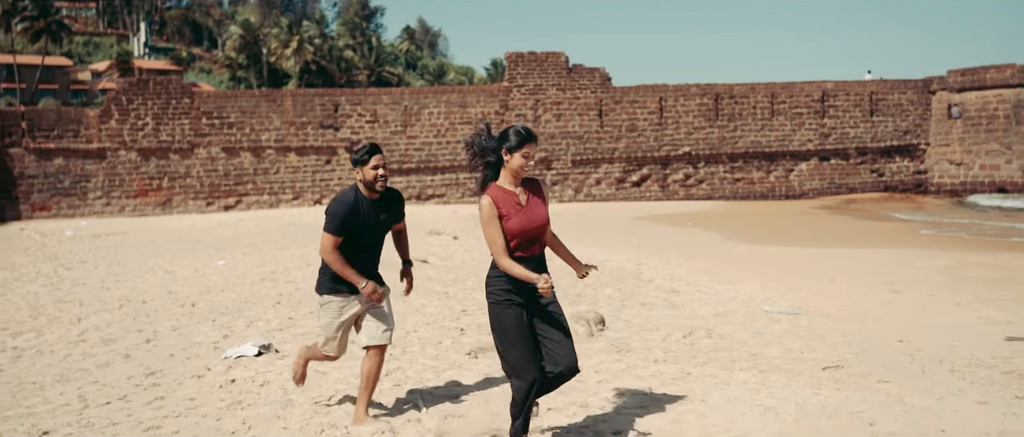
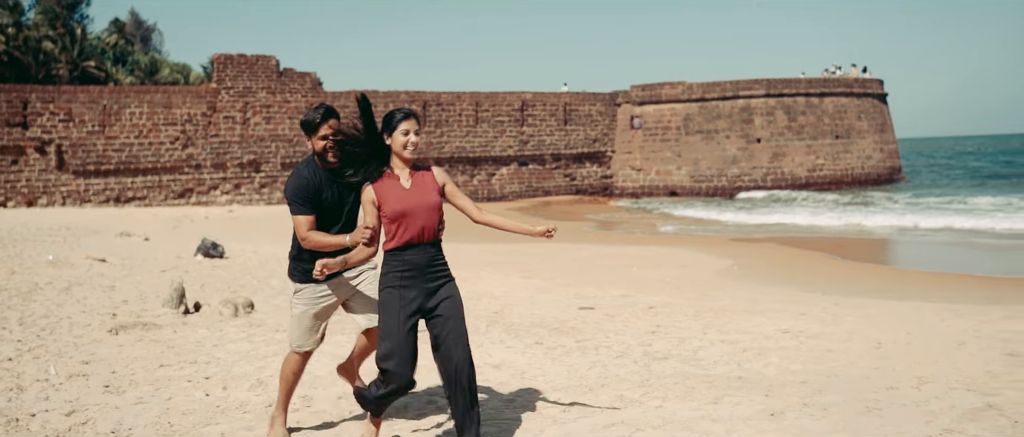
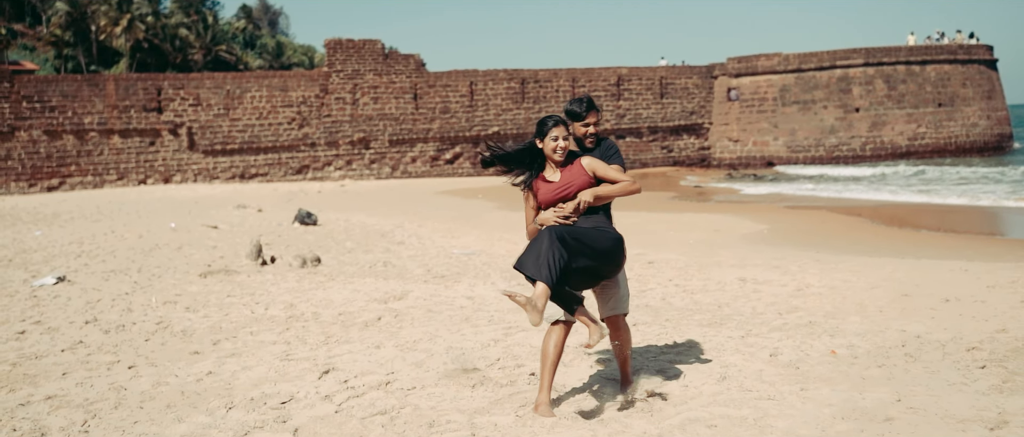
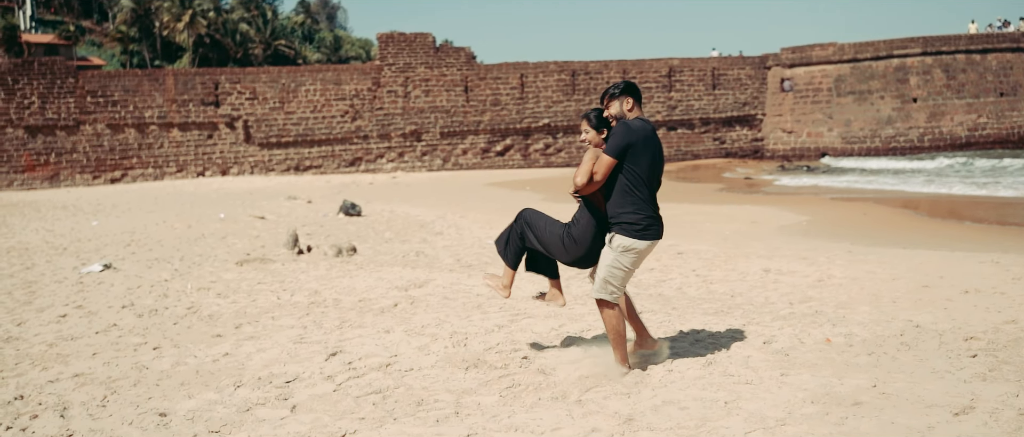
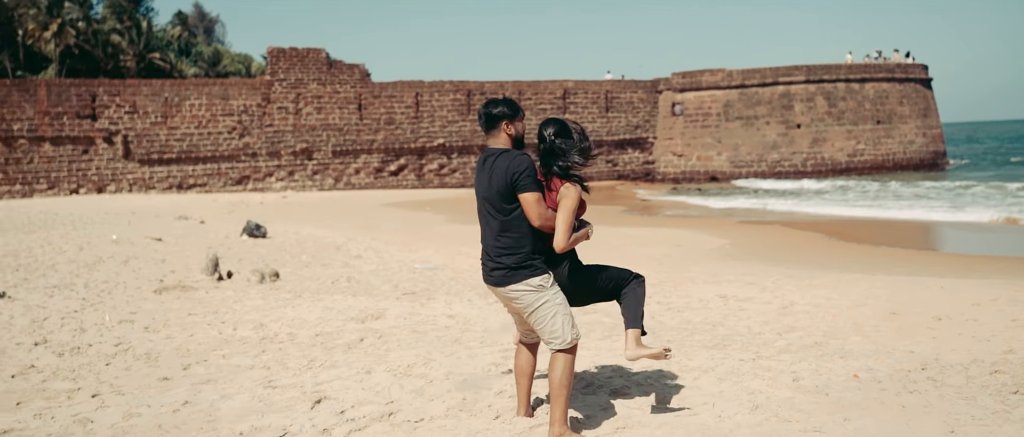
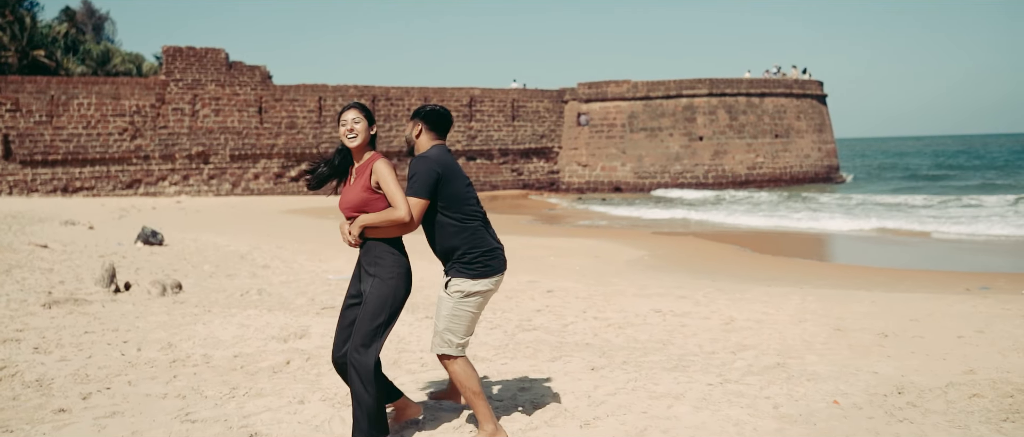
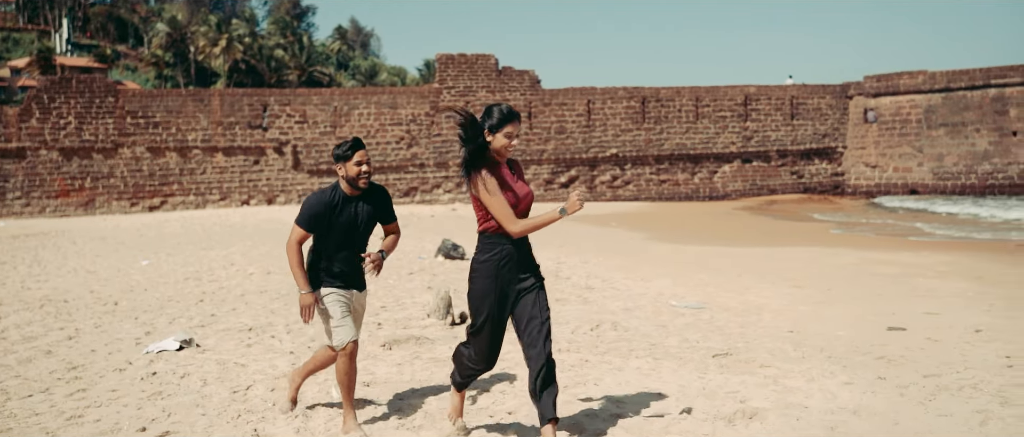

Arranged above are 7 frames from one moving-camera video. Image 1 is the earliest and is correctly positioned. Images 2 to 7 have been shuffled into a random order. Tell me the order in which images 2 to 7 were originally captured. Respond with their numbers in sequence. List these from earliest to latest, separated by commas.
7, 2, 6, 5, 3, 4
